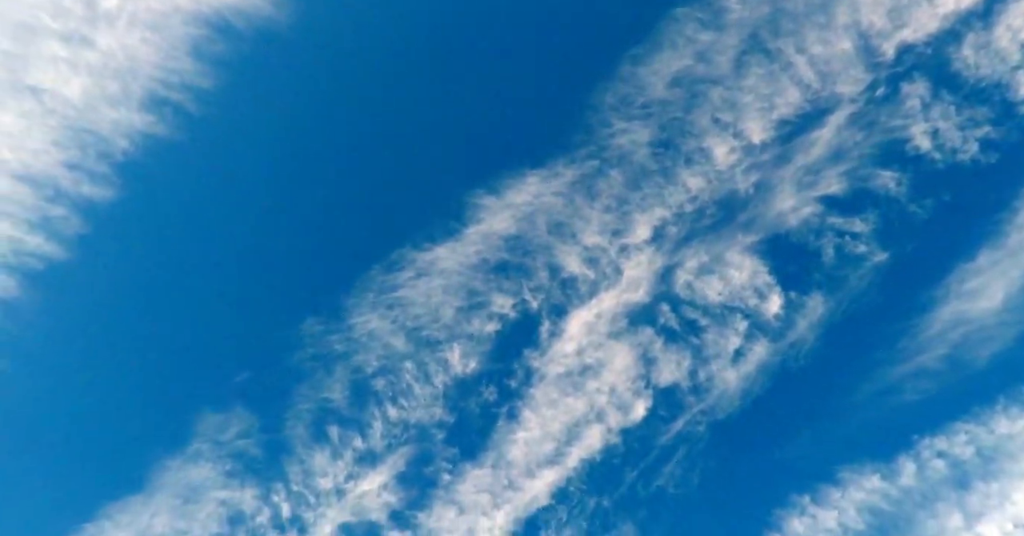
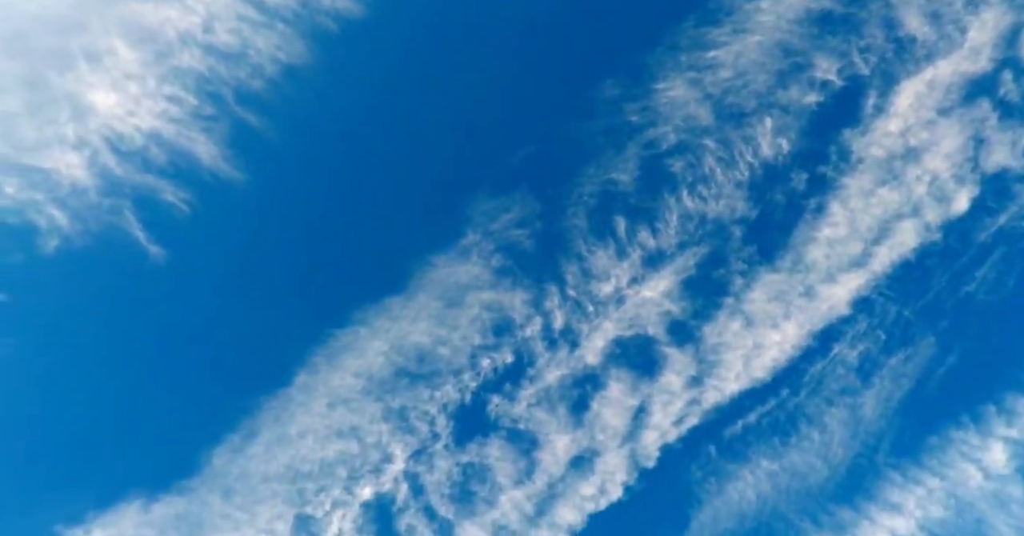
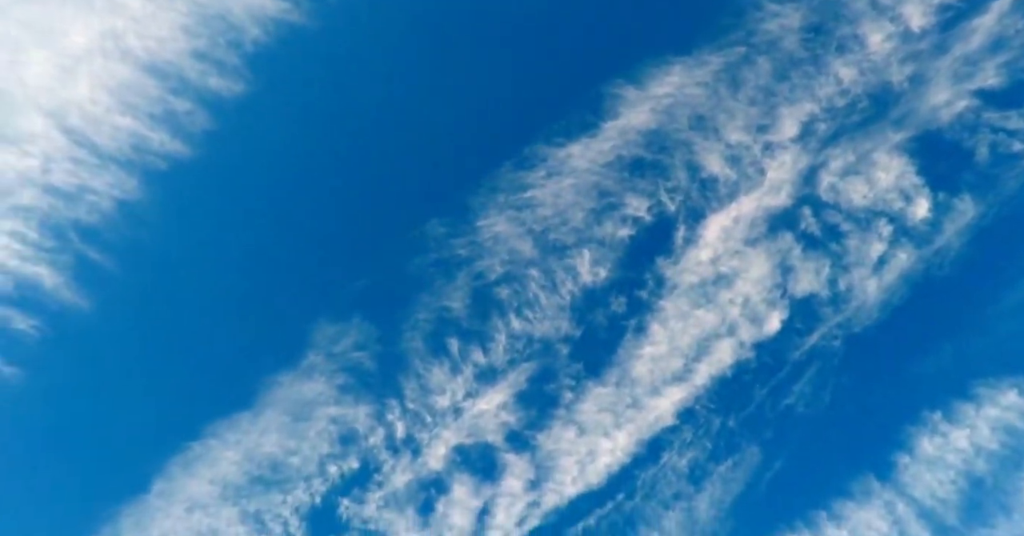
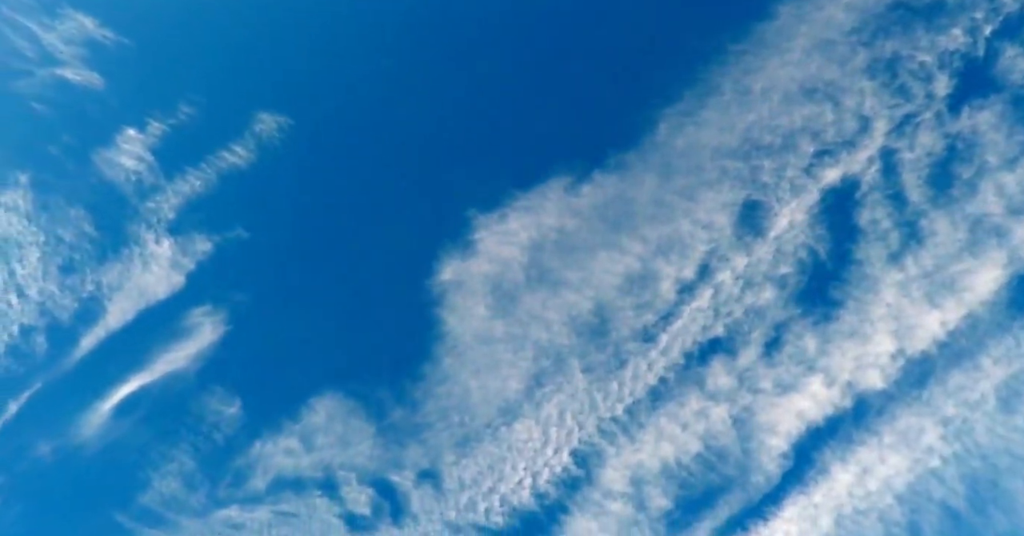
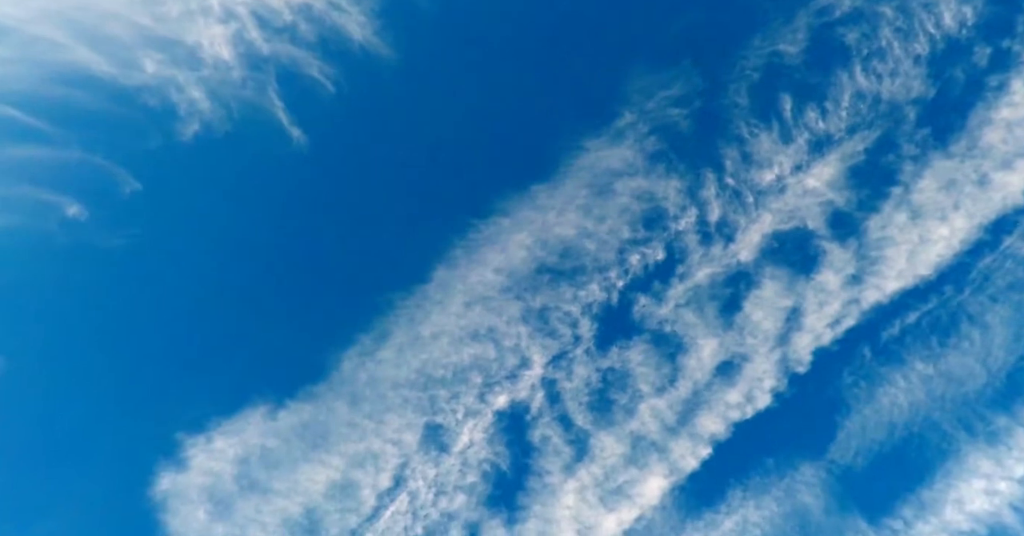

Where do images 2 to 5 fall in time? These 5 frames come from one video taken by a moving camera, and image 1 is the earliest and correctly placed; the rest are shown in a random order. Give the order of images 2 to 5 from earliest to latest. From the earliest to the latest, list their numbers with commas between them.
3, 2, 5, 4
